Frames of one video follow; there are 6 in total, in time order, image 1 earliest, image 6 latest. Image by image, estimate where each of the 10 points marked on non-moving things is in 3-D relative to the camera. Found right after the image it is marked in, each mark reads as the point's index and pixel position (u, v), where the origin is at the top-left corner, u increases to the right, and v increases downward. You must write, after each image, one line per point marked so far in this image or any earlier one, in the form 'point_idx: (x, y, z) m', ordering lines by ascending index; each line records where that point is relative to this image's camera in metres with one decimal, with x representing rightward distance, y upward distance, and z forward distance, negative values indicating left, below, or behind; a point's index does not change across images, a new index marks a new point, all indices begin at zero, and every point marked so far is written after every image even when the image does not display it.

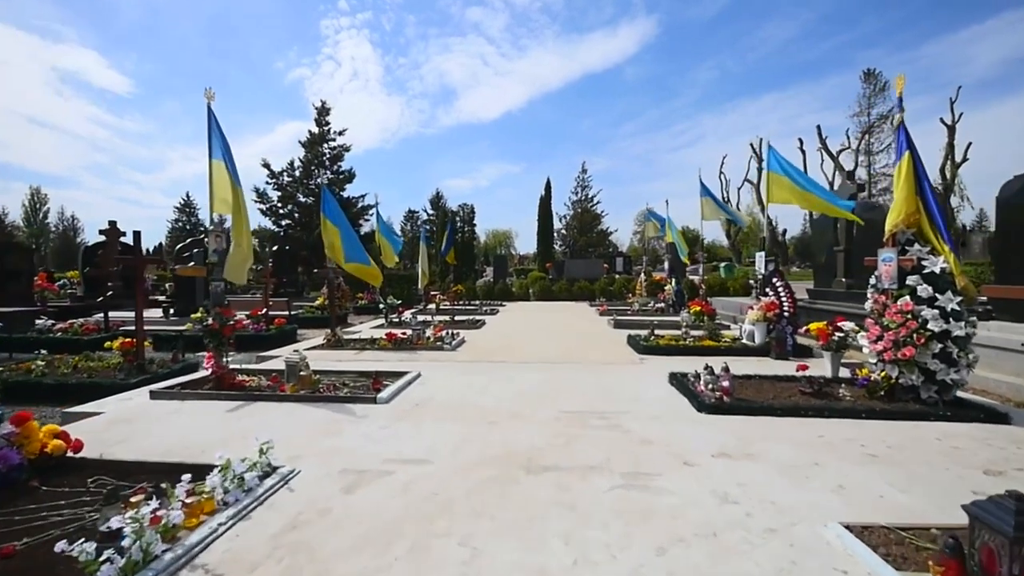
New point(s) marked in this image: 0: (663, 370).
0: (+3.1, -1.7, +8.9) m
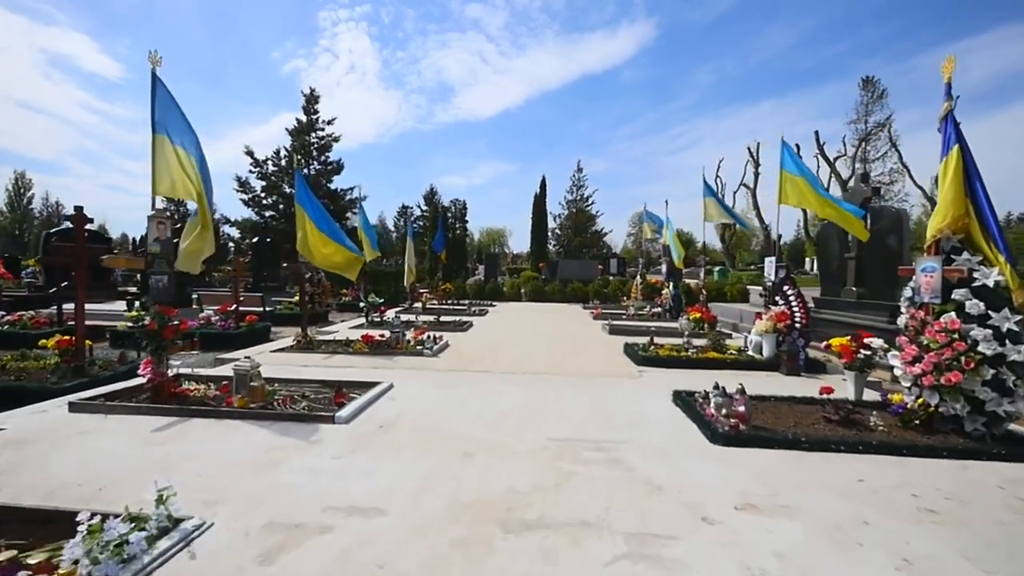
0: (+2.9, -1.8, +8.0) m
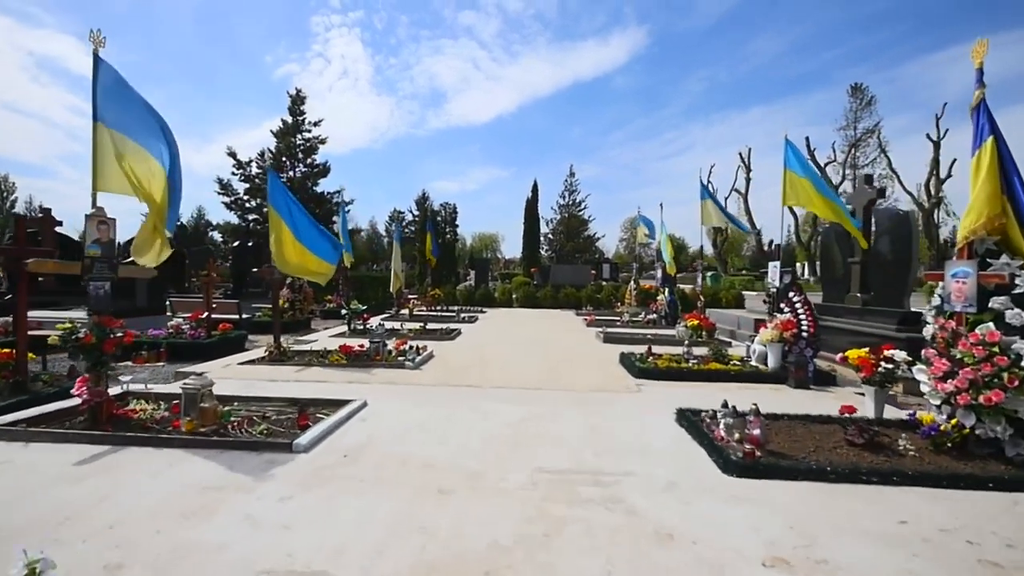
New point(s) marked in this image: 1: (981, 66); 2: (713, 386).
0: (+2.6, -2.0, +7.4) m
1: (+5.6, +2.7, +5.2) m
2: (+3.9, -1.9, +8.5) m
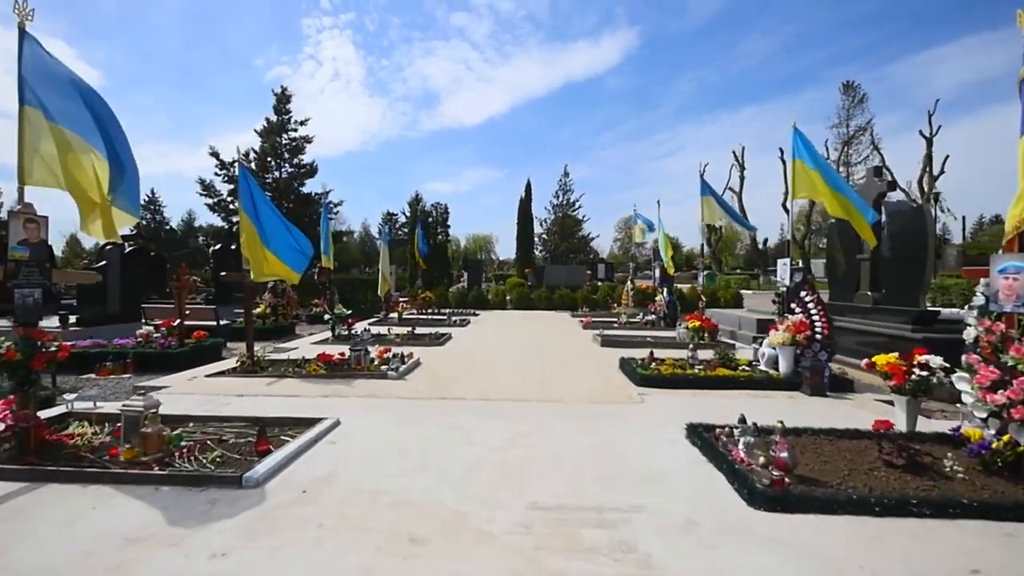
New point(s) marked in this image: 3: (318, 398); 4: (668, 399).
0: (+2.5, -2.0, +6.7) m
1: (+5.4, +2.7, +4.6) m
2: (+3.8, -1.9, +7.9) m
3: (-3.3, -1.9, +7.4) m
4: (+2.7, -1.9, +7.5) m
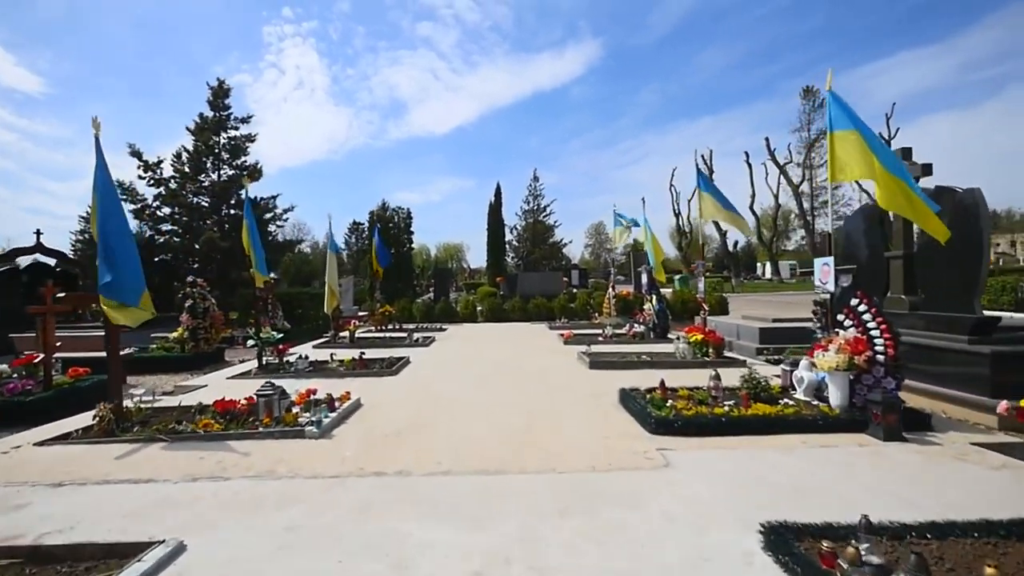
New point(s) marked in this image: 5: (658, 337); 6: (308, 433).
0: (+2.2, -2.1, +4.5) m
1: (+5.1, +2.7, +2.6) m
2: (+3.4, -2.0, +5.7) m
3: (-3.7, -2.1, +4.8) m
4: (+2.3, -2.1, +5.4) m
5: (+5.3, -1.7, +15.7) m
6: (-2.9, -2.0, +6.2) m
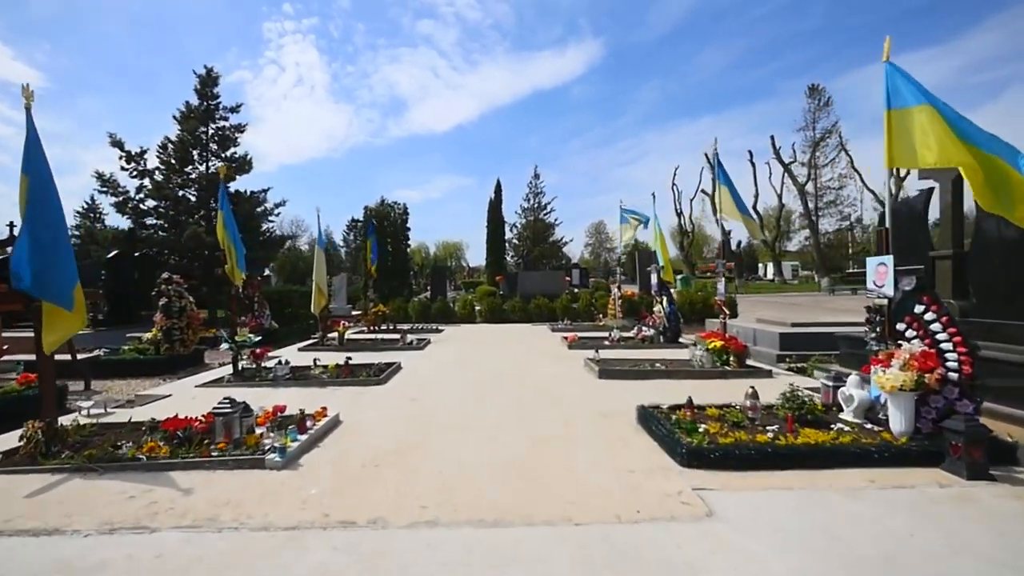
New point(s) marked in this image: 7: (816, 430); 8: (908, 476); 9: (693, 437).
0: (+2.2, -2.1, +3.5) m
1: (+5.2, +2.6, +1.6) m
2: (+3.4, -2.1, +4.7) m
3: (-3.6, -2.1, +3.8) m
4: (+2.3, -2.1, +4.3) m
5: (+5.3, -1.8, +14.6) m
6: (-2.8, -2.0, +5.1) m
7: (+3.9, -1.8, +5.6) m
8: (+4.4, -2.1, +4.8) m
9: (+2.3, -1.9, +5.5) m
